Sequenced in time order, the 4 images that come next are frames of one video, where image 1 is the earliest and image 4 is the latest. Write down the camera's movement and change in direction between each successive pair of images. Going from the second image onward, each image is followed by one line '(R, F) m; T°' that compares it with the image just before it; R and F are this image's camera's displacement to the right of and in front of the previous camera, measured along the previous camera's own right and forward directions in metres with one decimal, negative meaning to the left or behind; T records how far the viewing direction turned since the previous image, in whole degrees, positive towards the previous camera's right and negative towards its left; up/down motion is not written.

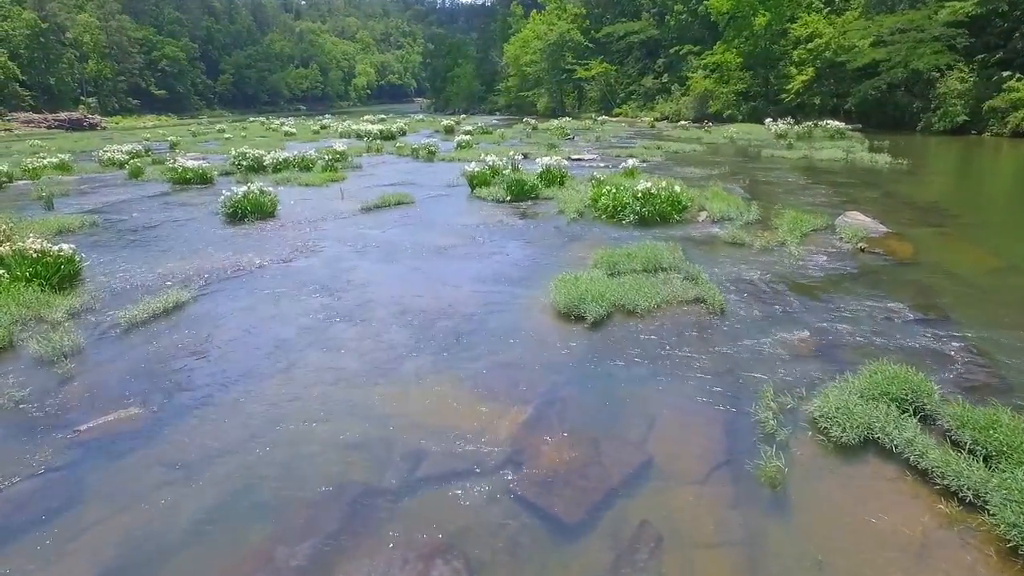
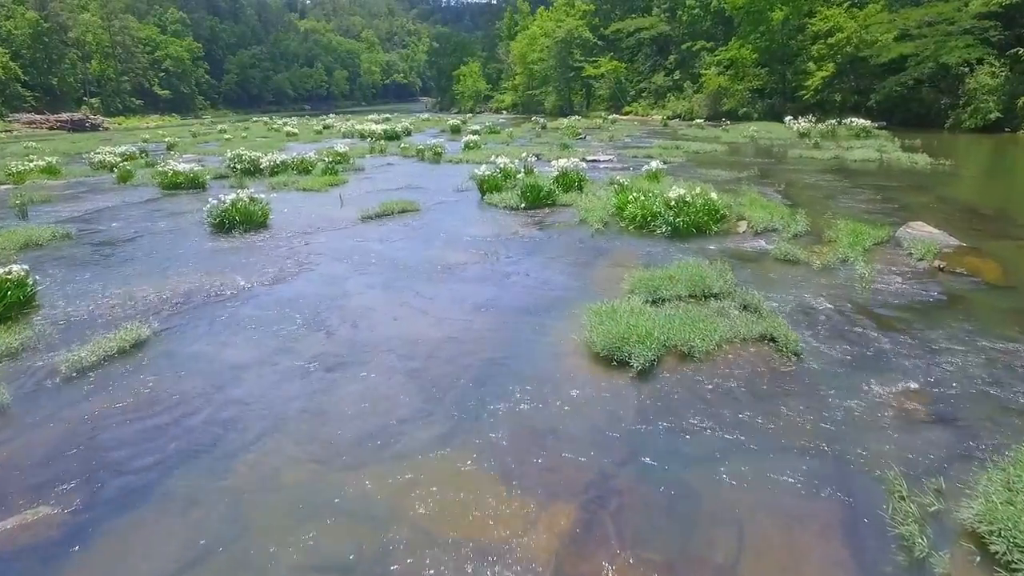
(-0.2, +1.4) m; -1°
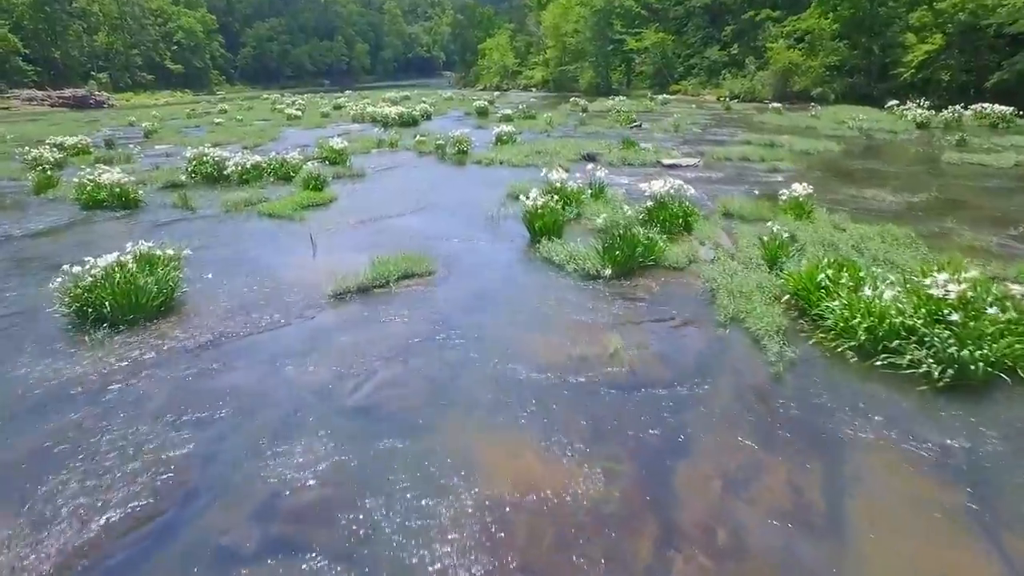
(-0.8, +5.8) m; -2°
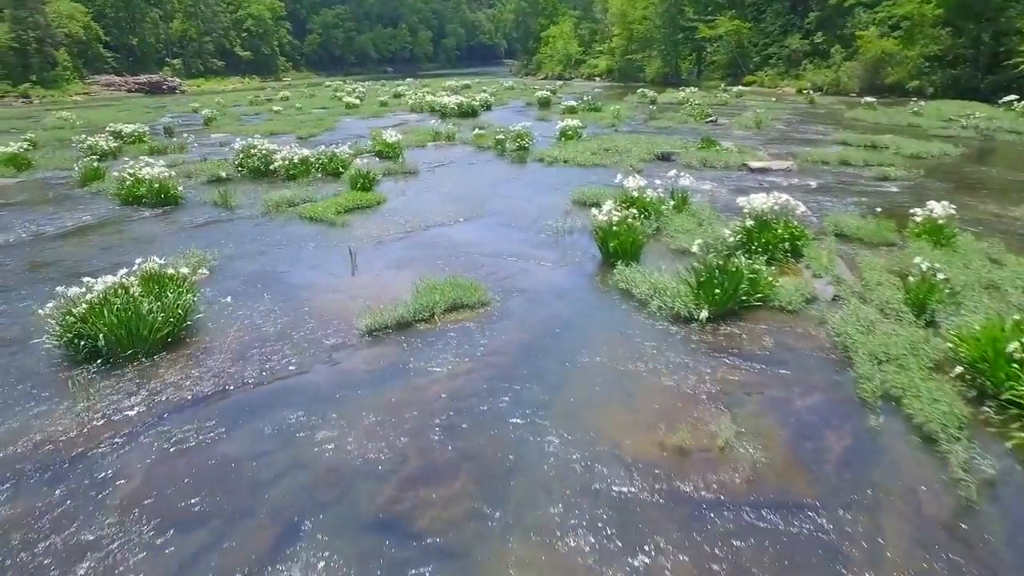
(-0.2, +1.5) m; -5°
